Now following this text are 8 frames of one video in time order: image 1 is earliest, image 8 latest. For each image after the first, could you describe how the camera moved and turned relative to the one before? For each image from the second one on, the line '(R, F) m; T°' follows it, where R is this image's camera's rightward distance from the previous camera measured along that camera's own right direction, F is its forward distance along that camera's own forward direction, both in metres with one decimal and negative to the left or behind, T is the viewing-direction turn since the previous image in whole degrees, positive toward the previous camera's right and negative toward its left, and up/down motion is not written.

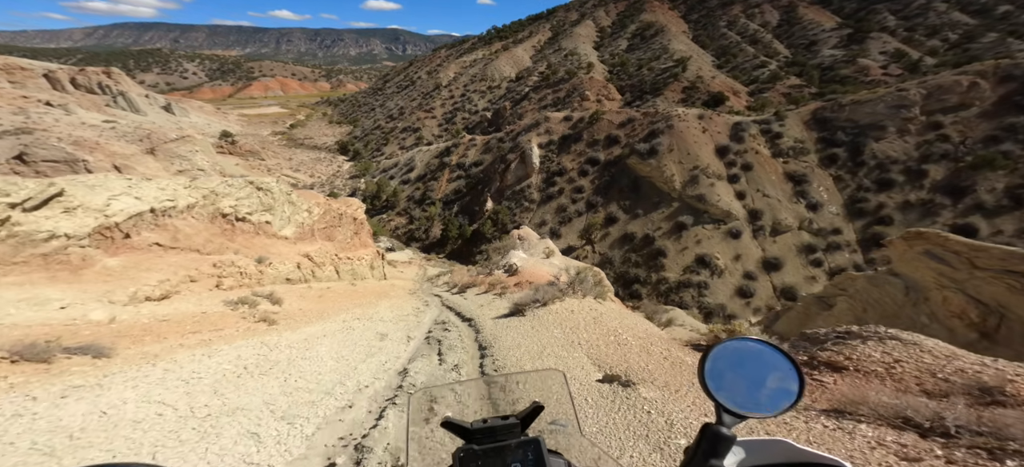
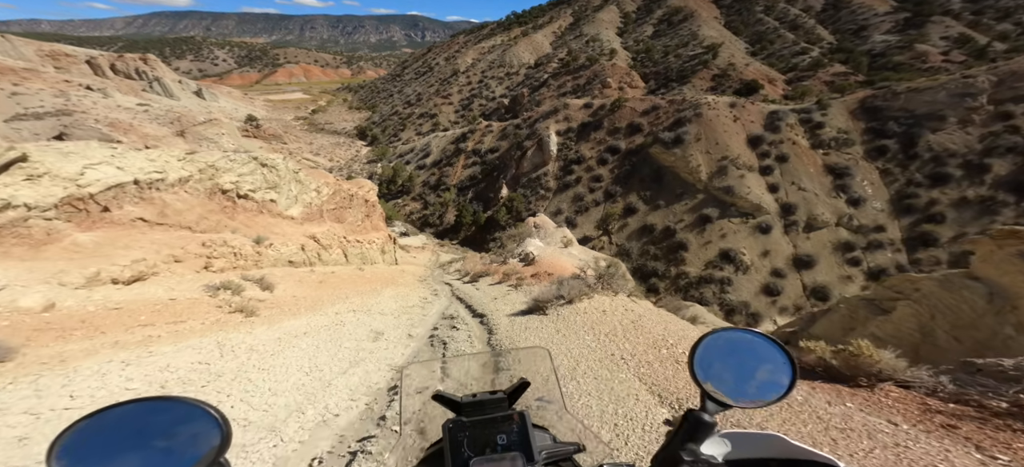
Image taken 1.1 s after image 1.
(-0.1, +1.1) m; -2°
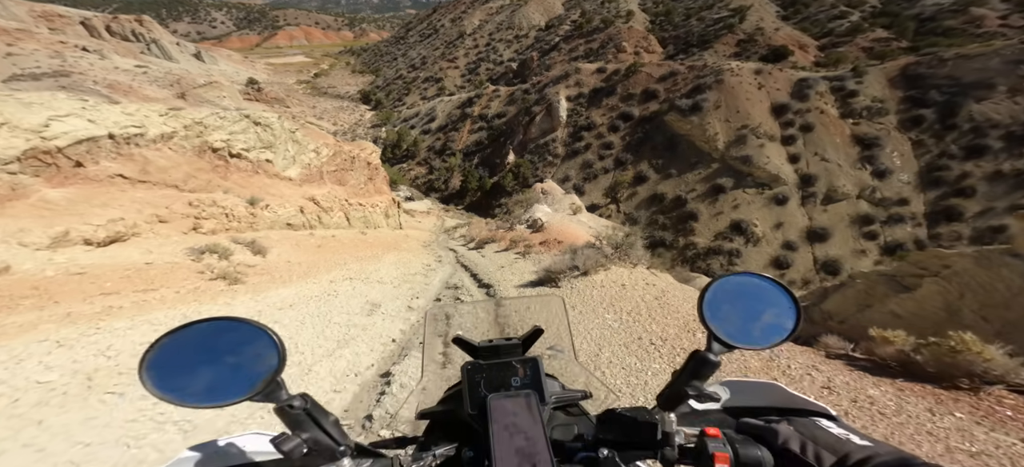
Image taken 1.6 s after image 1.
(-0.1, +0.6) m; -1°
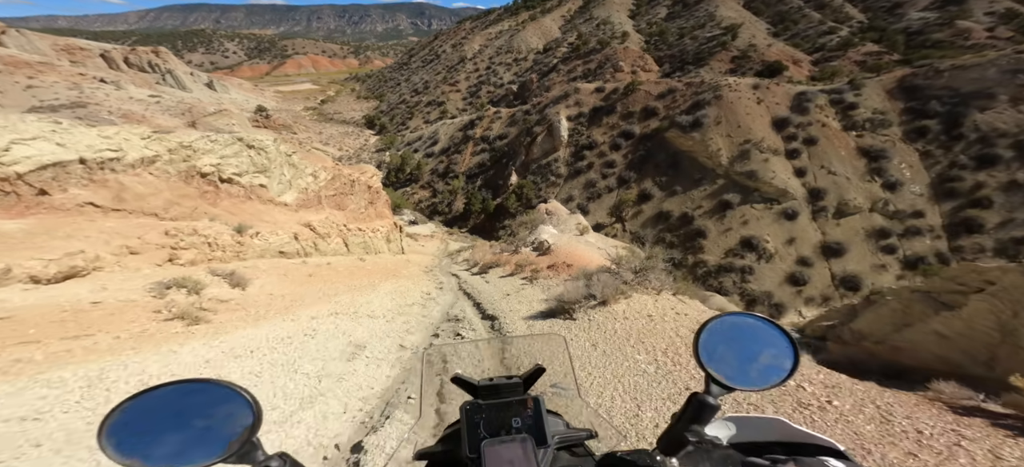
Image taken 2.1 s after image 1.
(0.0, +0.7) m; -1°
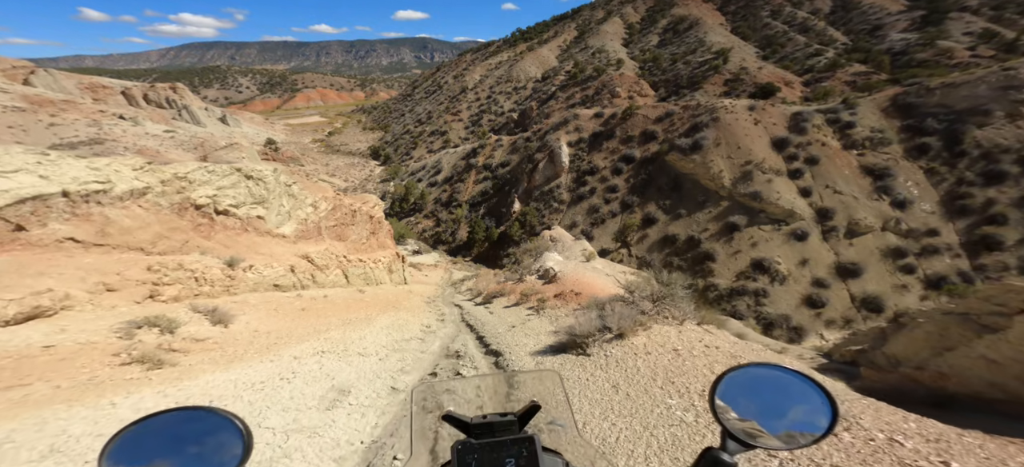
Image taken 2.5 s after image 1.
(0.0, +0.5) m; -1°
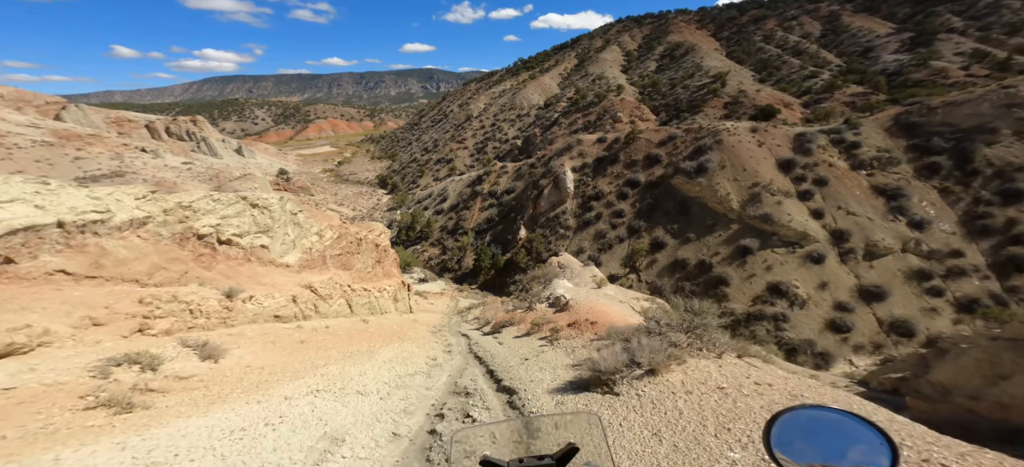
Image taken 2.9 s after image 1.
(-0.1, +0.4) m; -1°
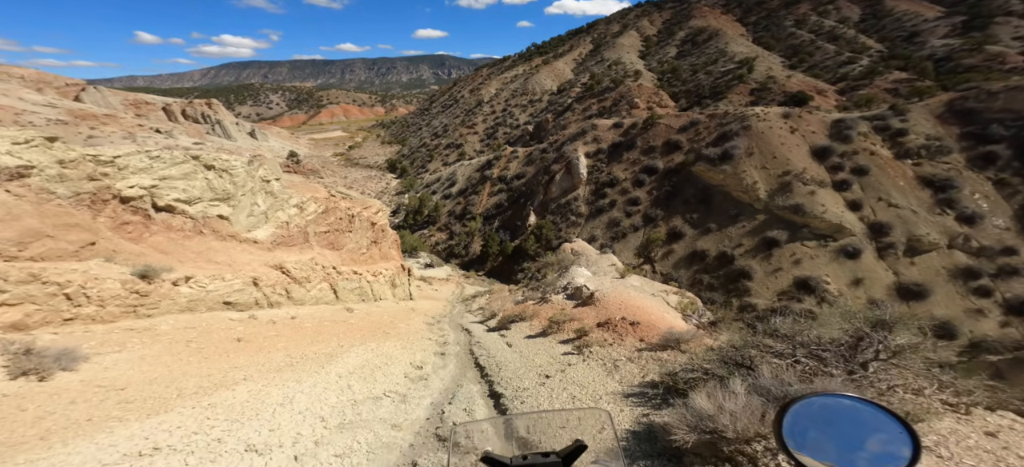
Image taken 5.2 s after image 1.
(-0.1, +2.3) m; -1°
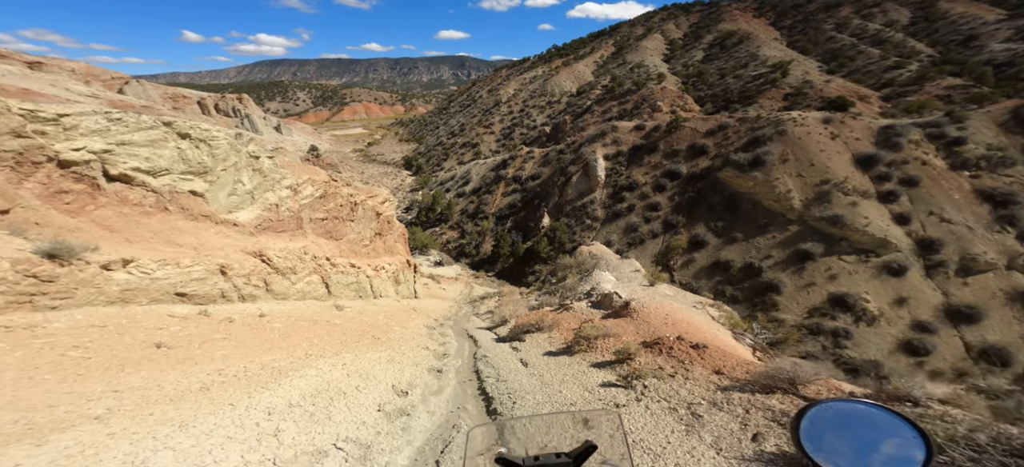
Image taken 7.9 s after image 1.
(-0.1, +1.7) m; -2°
